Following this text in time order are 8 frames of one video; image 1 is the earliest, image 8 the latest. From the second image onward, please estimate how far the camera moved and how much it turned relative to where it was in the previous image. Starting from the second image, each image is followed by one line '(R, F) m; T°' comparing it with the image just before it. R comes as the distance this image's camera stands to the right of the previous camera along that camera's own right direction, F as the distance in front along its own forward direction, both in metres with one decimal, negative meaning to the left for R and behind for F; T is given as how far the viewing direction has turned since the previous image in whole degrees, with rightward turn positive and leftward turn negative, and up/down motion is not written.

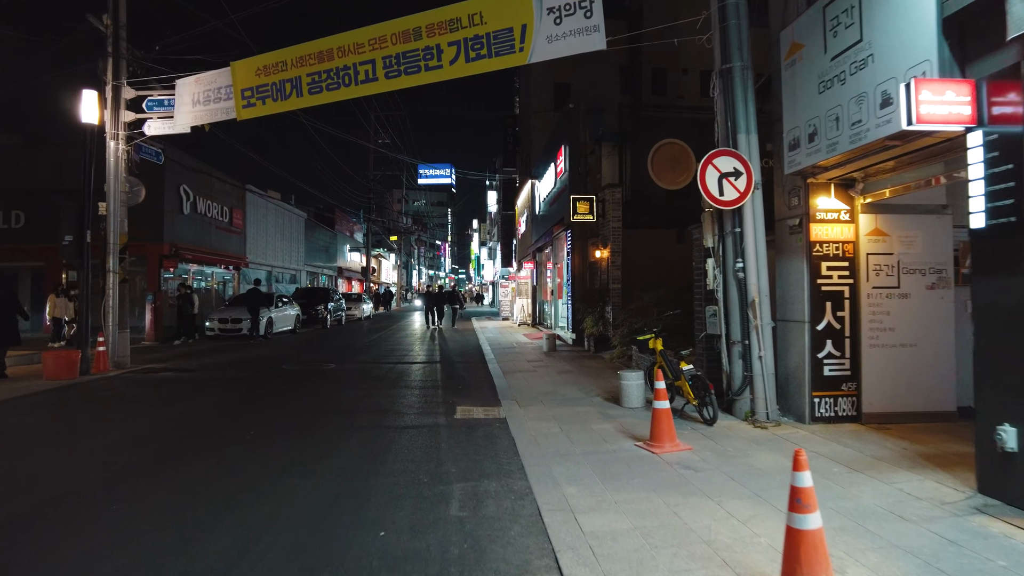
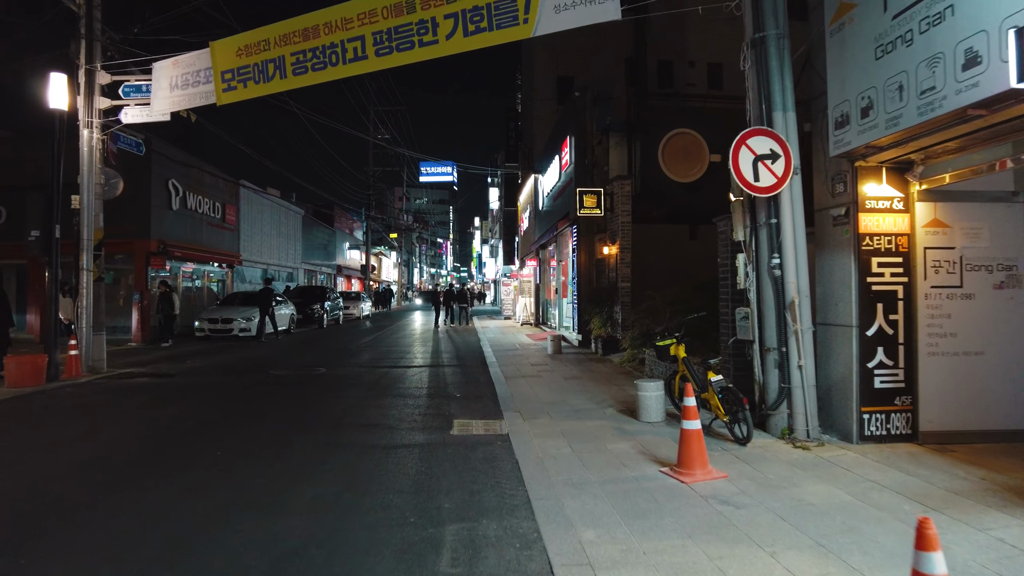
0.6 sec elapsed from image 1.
(0.0, +0.8) m; 0°
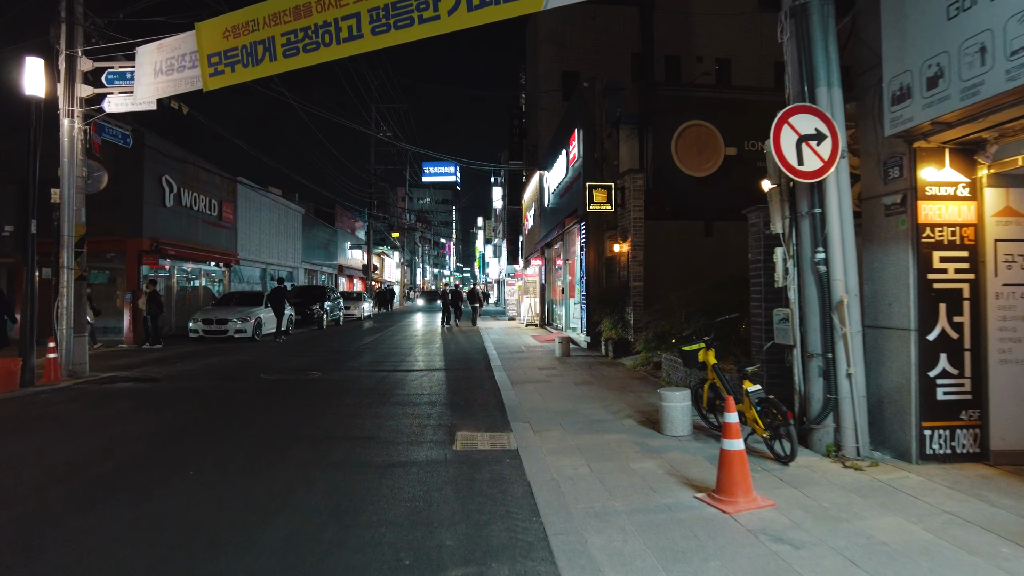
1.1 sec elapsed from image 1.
(-0.1, +0.7) m; 0°
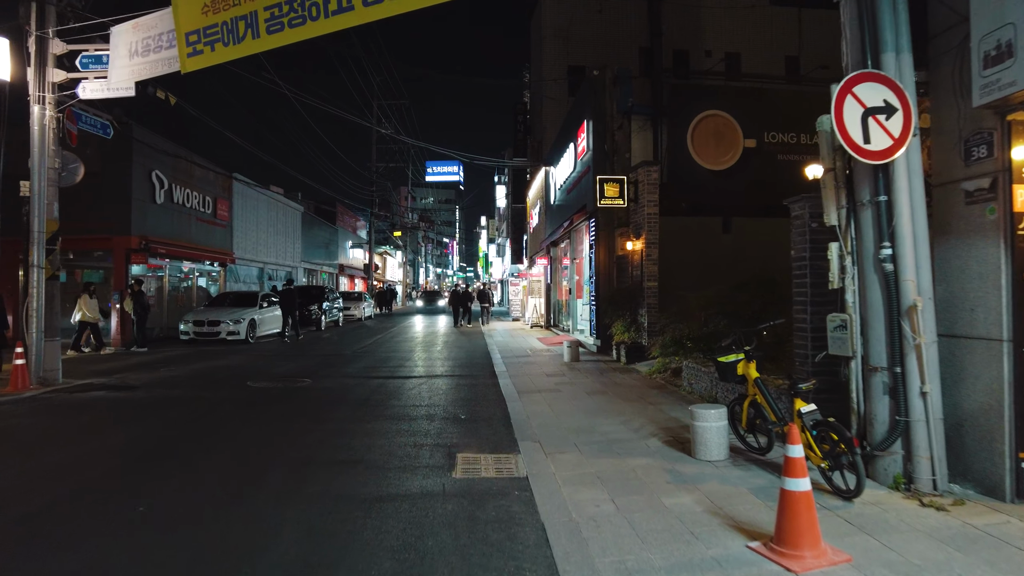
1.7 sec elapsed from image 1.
(0.0, +0.8) m; 0°
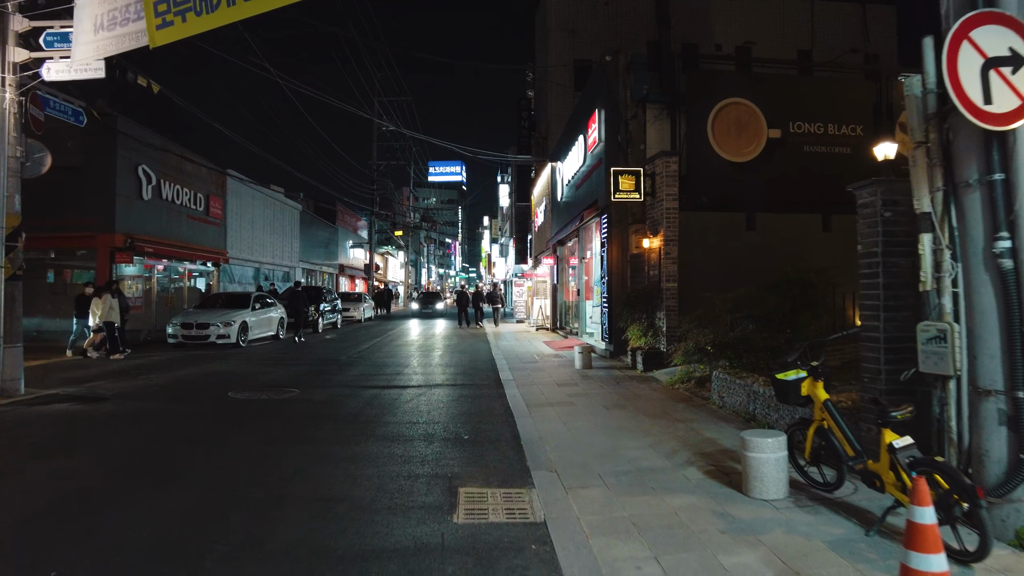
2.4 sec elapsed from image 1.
(-0.1, +0.9) m; 0°
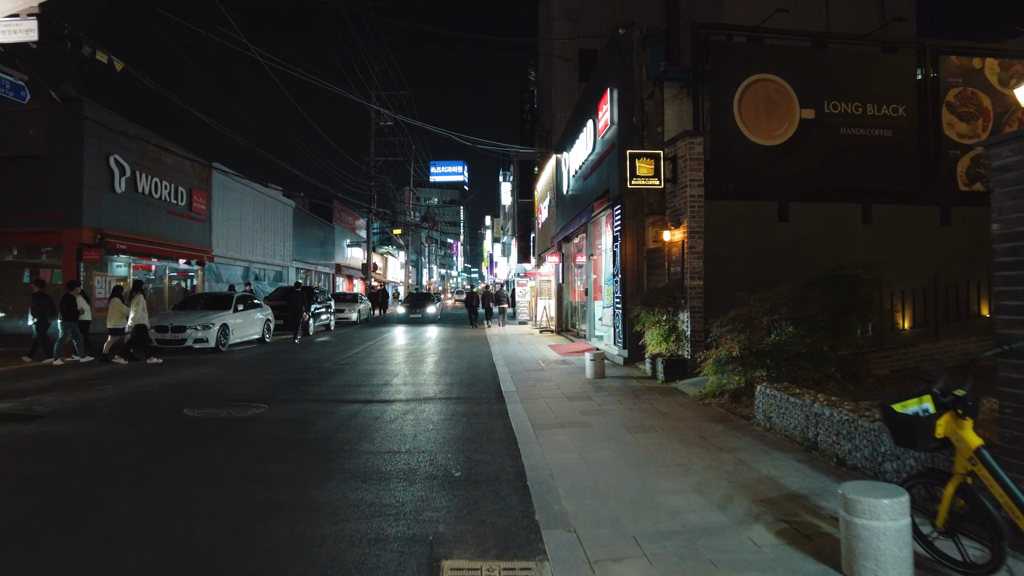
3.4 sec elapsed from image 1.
(0.0, +1.3) m; 0°
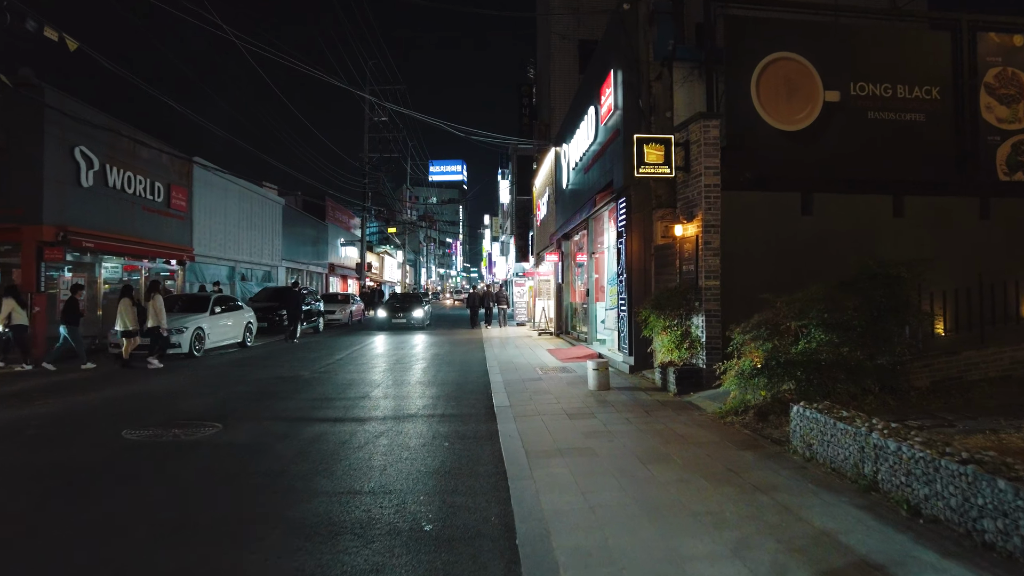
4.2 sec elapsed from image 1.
(+0.1, +1.1) m; 0°
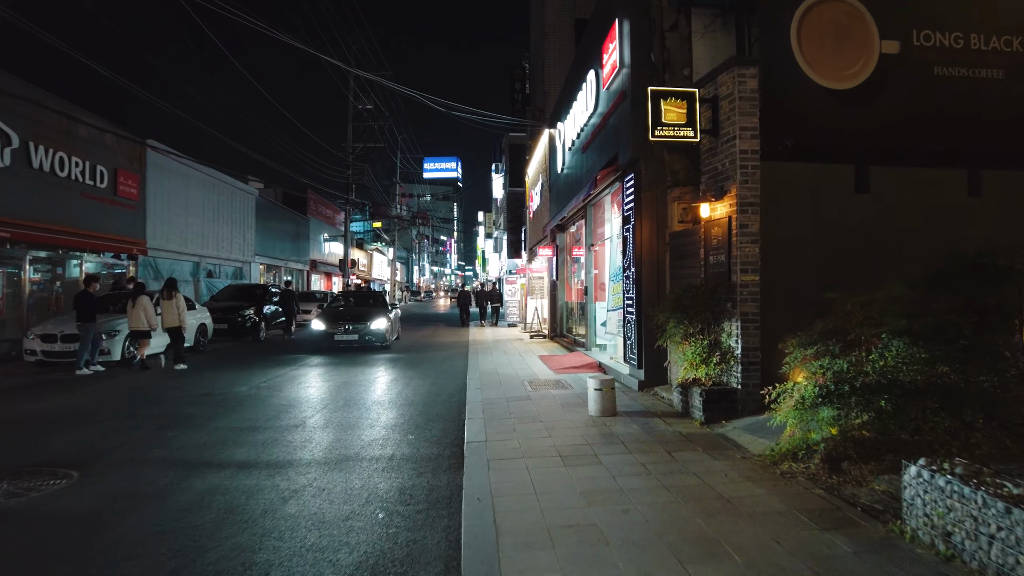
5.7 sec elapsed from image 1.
(+0.2, +2.0) m; 0°
